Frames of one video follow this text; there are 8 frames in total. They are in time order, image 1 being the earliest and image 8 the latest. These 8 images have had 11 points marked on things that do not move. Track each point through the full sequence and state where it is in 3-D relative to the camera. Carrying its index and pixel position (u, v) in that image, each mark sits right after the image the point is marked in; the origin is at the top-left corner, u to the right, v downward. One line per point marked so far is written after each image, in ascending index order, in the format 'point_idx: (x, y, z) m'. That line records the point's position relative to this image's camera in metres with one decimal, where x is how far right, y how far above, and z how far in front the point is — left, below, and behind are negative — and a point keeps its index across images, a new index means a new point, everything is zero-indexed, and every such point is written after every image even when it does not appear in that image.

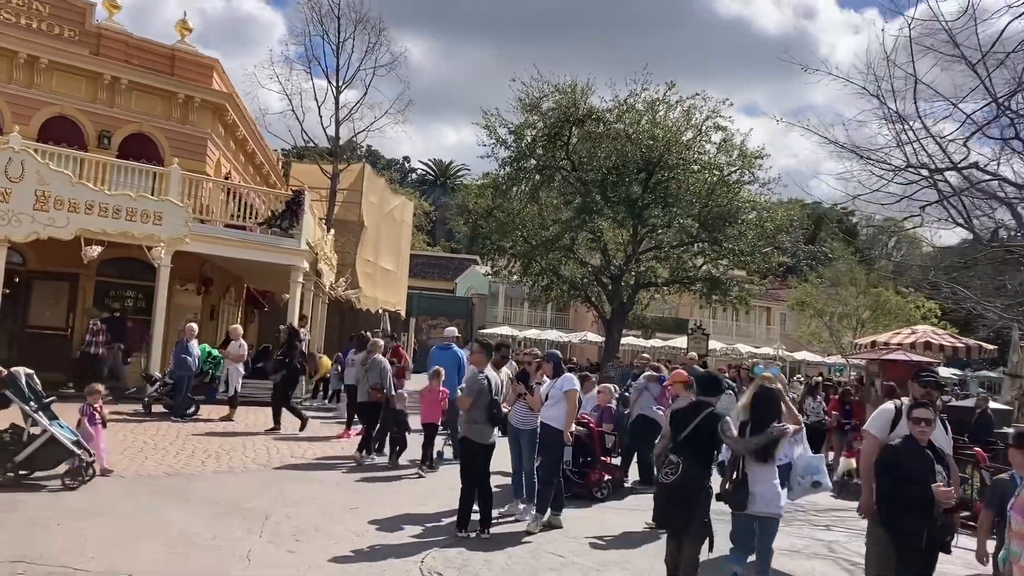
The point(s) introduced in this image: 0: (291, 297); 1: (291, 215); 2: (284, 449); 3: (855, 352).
0: (-4.1, -0.2, +16.9) m
1: (-4.1, +1.4, +16.9) m
2: (-2.7, -2.0, +11.0) m
3: (+5.6, -1.0, +14.7) m
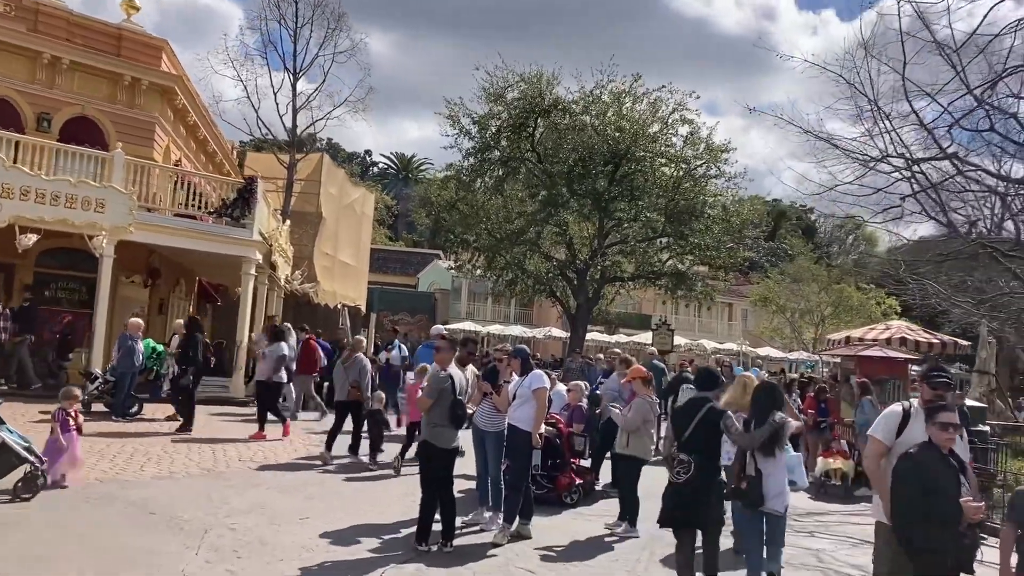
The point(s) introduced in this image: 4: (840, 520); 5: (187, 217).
0: (-4.7, 0.0, +16.1) m
1: (-4.8, +1.5, +16.2) m
2: (-3.1, -1.9, +10.3) m
3: (+5.0, -0.9, +14.3) m
4: (+3.1, -2.2, +8.7) m
5: (-5.6, +1.2, +15.6) m
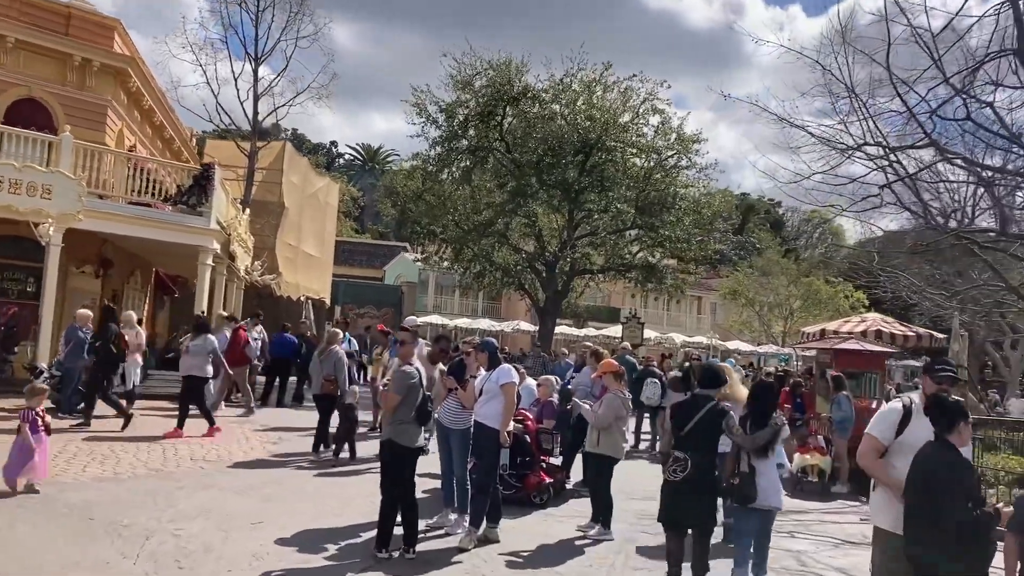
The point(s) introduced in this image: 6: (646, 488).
0: (-5.3, +0.1, +15.5) m
1: (-5.3, +1.7, +15.5) m
2: (-3.5, -1.7, +9.7) m
3: (+4.5, -0.8, +14.1) m
4: (+2.8, -2.1, +8.4) m
5: (-6.1, +1.4, +14.9) m
6: (+1.4, -2.2, +9.8) m
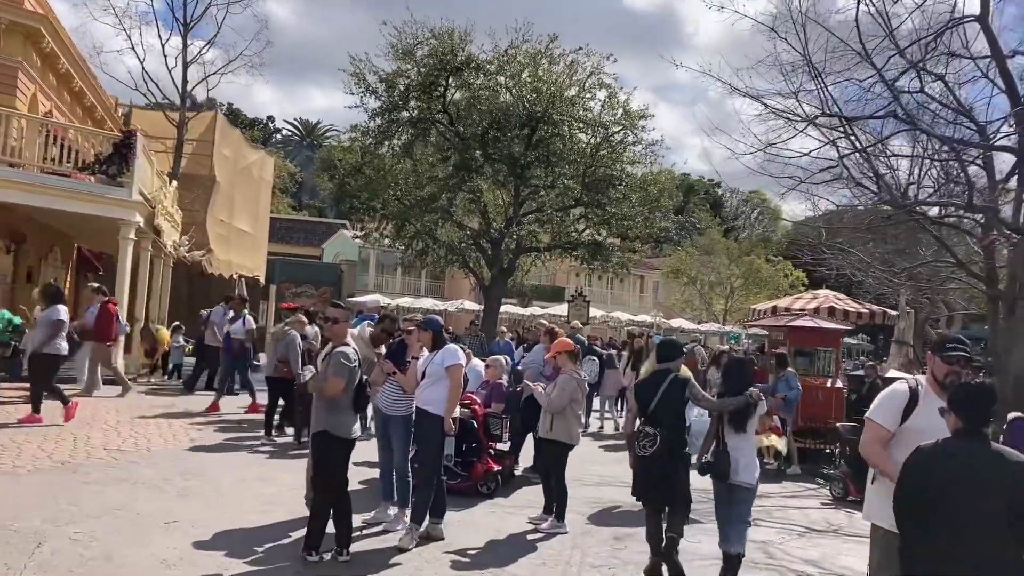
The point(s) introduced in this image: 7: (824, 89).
0: (-6.2, +0.5, +14.5) m
1: (-6.2, +2.1, +14.5) m
2: (-4.0, -1.5, +8.9) m
3: (+3.7, -0.5, +13.7) m
4: (+2.4, -1.9, +8.0) m
5: (-7.0, +1.7, +13.9) m
6: (+0.9, -1.9, +9.3) m
7: (+4.1, +2.6, +11.8) m
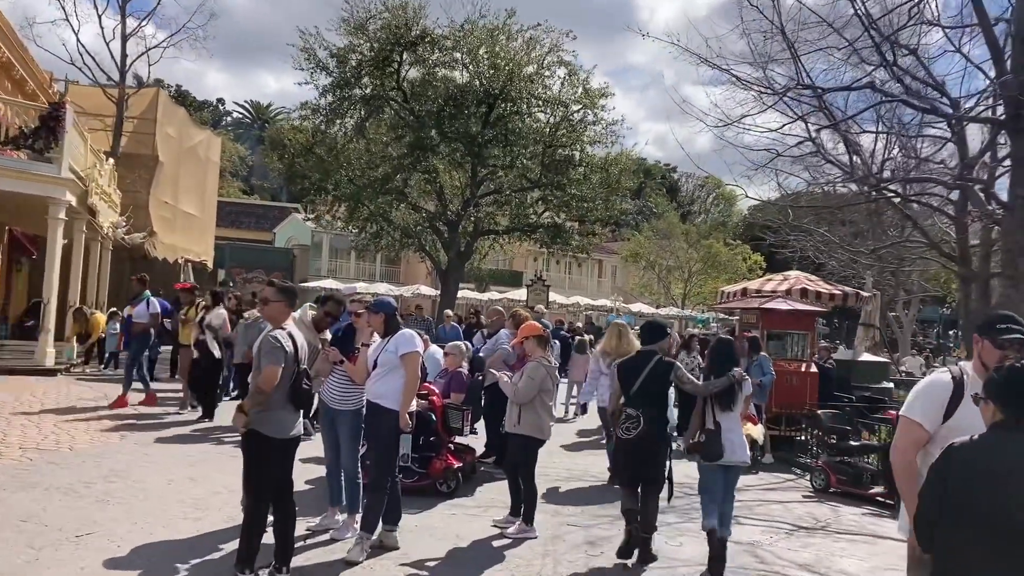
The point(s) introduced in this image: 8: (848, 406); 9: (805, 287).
0: (-6.8, +0.7, +13.5) m
1: (-6.9, +2.3, +13.5) m
2: (-4.4, -1.3, +8.0) m
3: (+3.1, -0.2, +13.2) m
4: (+2.1, -1.7, +7.4) m
5: (-7.6, +2.0, +12.8) m
6: (+0.5, -1.7, +8.6) m
7: (+3.6, +2.8, +11.3) m
8: (+3.8, -1.4, +10.4) m
9: (+3.8, 0.0, +11.9) m
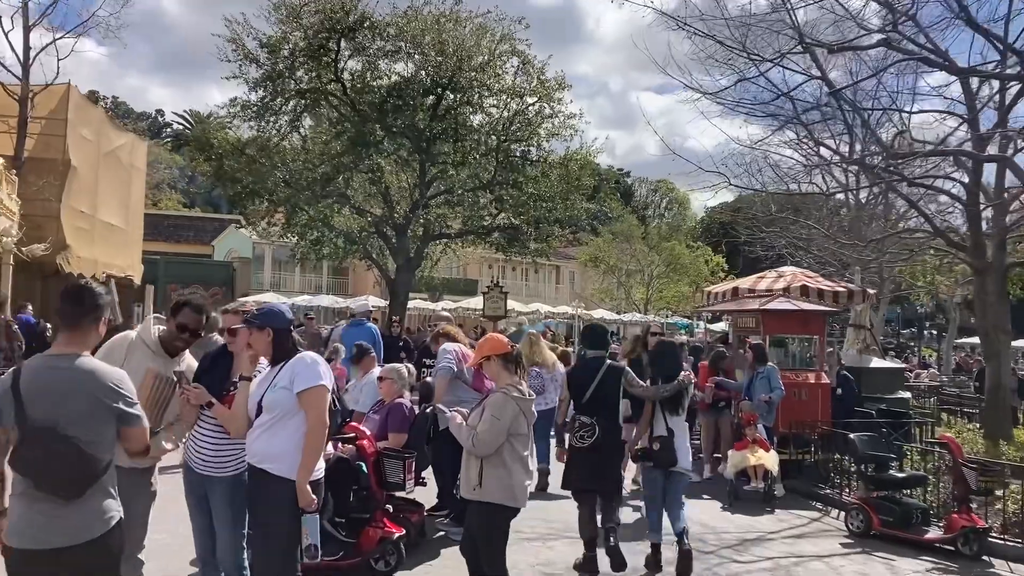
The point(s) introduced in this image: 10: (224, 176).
0: (-7.4, +0.5, +11.4) m
1: (-7.5, +2.0, +11.3) m
2: (-4.7, -1.5, +6.0) m
3: (+2.5, -0.2, +11.5) m
4: (+1.8, -1.7, +5.7) m
5: (-8.1, +1.7, +10.7) m
6: (+0.2, -1.7, +6.9) m
7: (+3.0, +2.9, +9.7) m
8: (+3.4, -1.3, +8.8) m
9: (+3.3, +0.1, +10.3) m
10: (-6.3, +2.4, +19.8) m
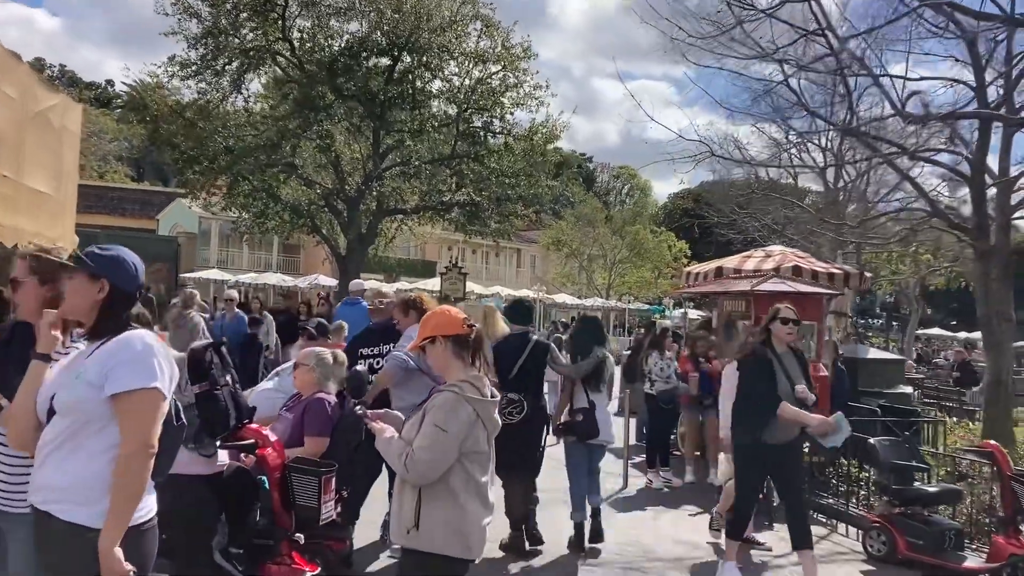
0: (-7.9, +0.9, +9.8) m
1: (-7.9, +2.4, +9.7) m
2: (-4.9, -1.2, +4.6) m
3: (+2.0, 0.0, +10.4) m
4: (+1.6, -1.6, +4.6) m
5: (-8.5, +2.1, +9.0) m
6: (-0.1, -1.5, +5.6) m
7: (+2.7, +3.1, +8.6) m
8: (+3.0, -1.2, +7.7) m
9: (+2.9, +0.2, +9.2) m
10: (-7.0, +3.0, +18.2) m
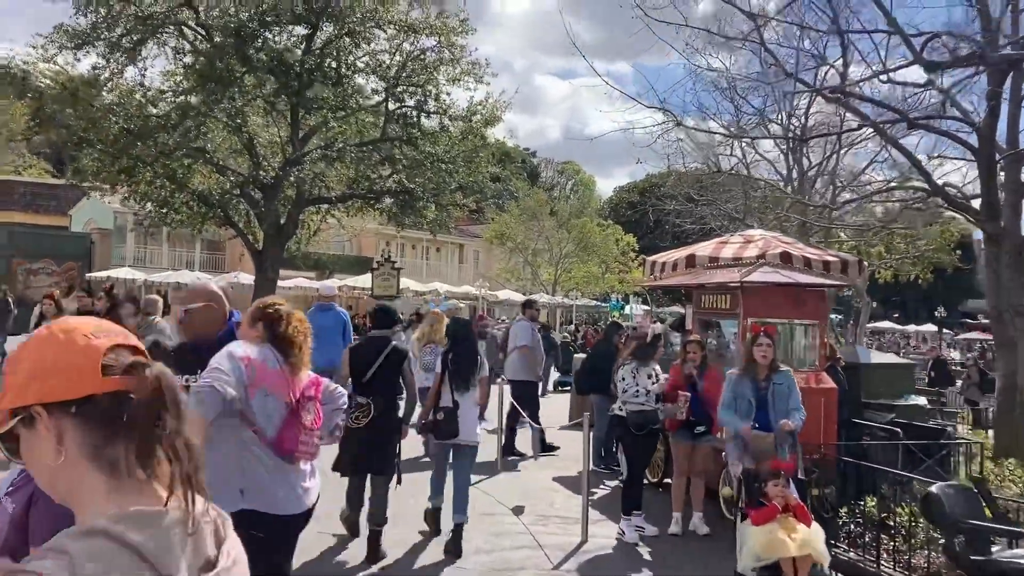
0: (-8.5, +0.8, +7.5) m
1: (-8.5, +2.4, +7.4) m
2: (-5.2, -1.2, +2.5) m
3: (+1.4, +0.1, +8.7) m
4: (+1.3, -1.5, +2.9) m
5: (-9.1, +2.0, +6.7) m
6: (-0.4, -1.5, +3.9) m
7: (+2.1, +3.1, +6.9) m
8: (+2.6, -1.1, +6.1) m
9: (+2.3, +0.3, +7.6) m
10: (-8.2, +3.0, +16.0) m
